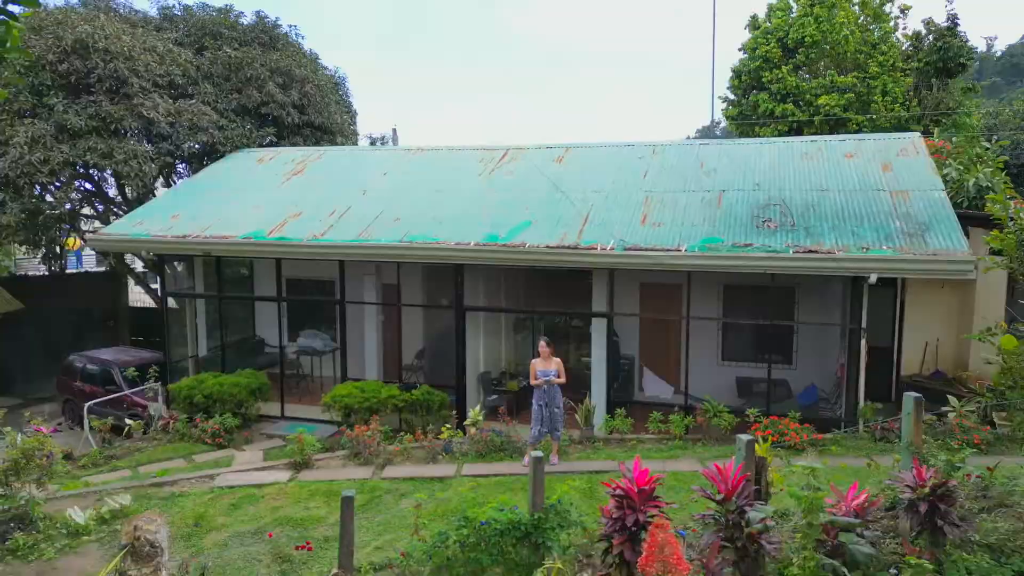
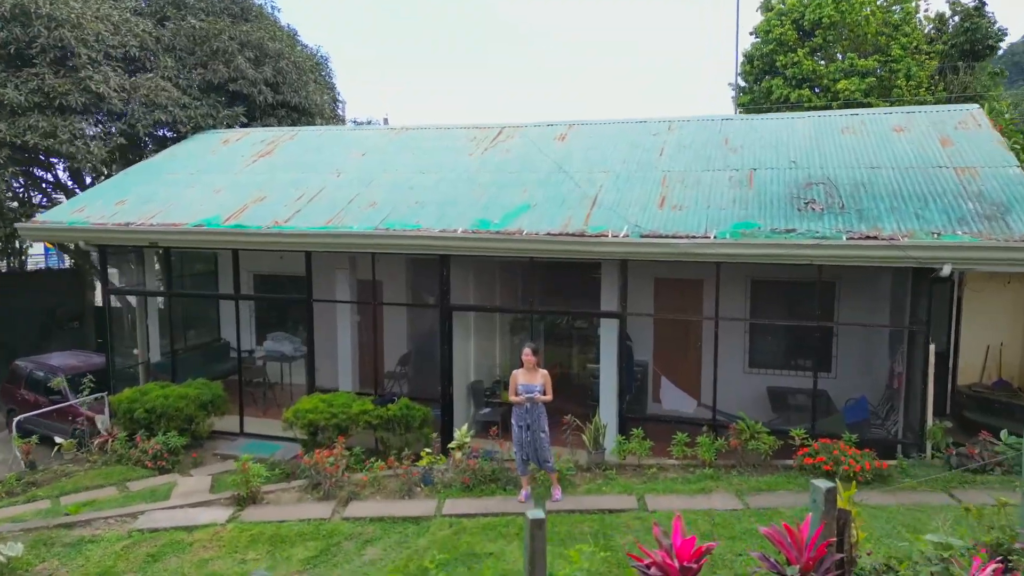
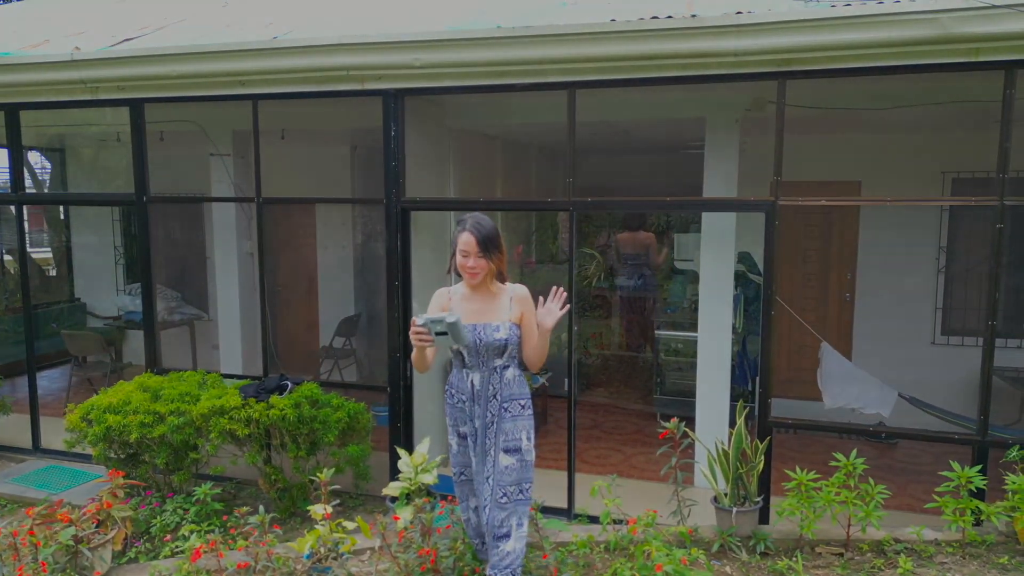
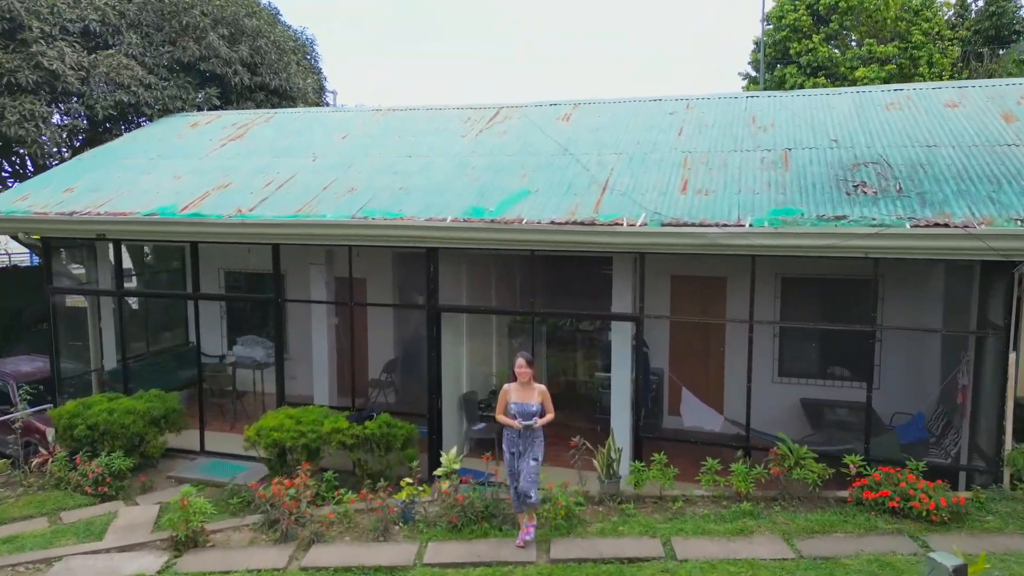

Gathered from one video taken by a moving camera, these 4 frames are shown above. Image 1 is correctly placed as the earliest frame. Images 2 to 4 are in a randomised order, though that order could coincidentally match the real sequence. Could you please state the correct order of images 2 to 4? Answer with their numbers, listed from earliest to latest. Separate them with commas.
2, 4, 3
